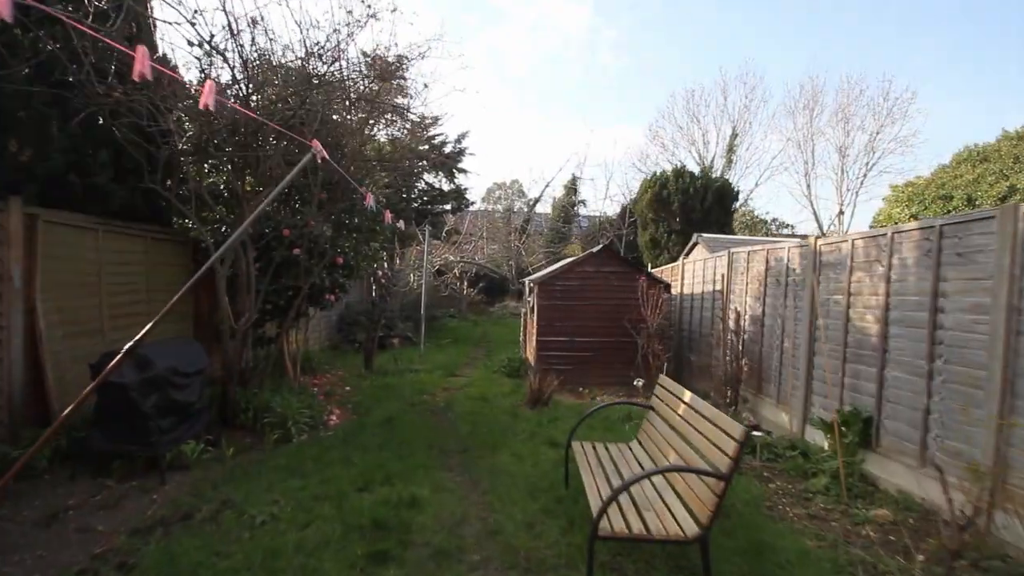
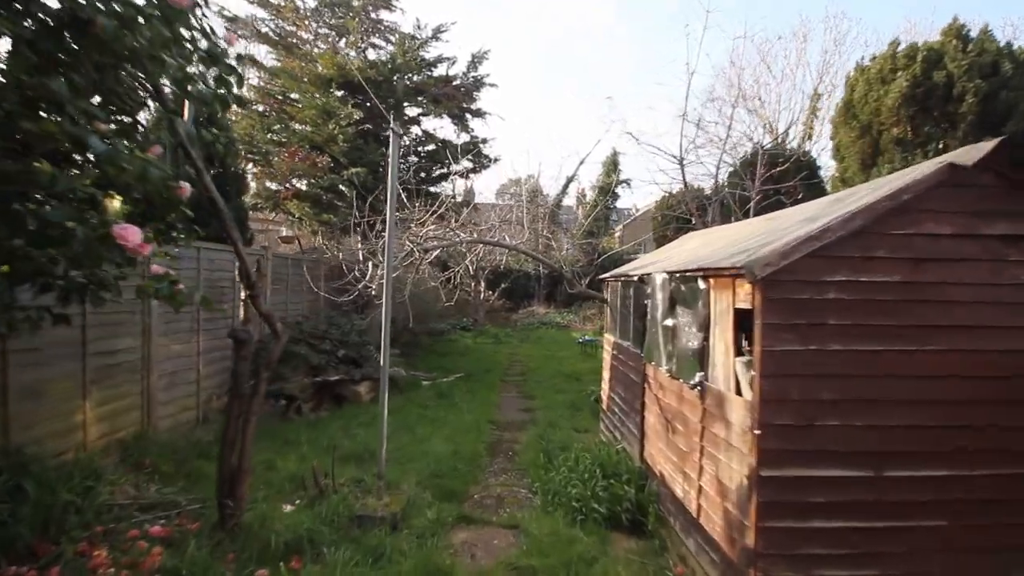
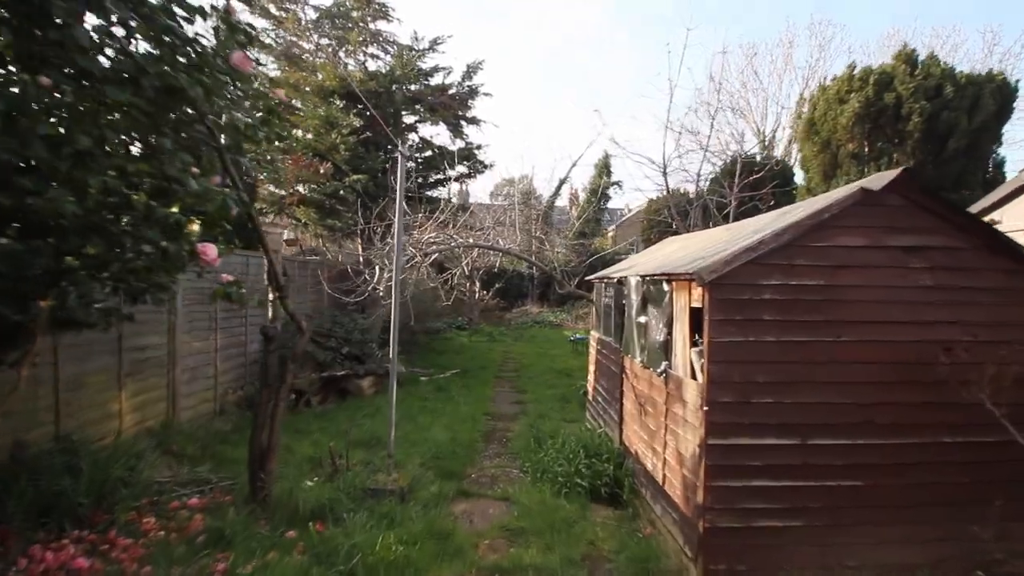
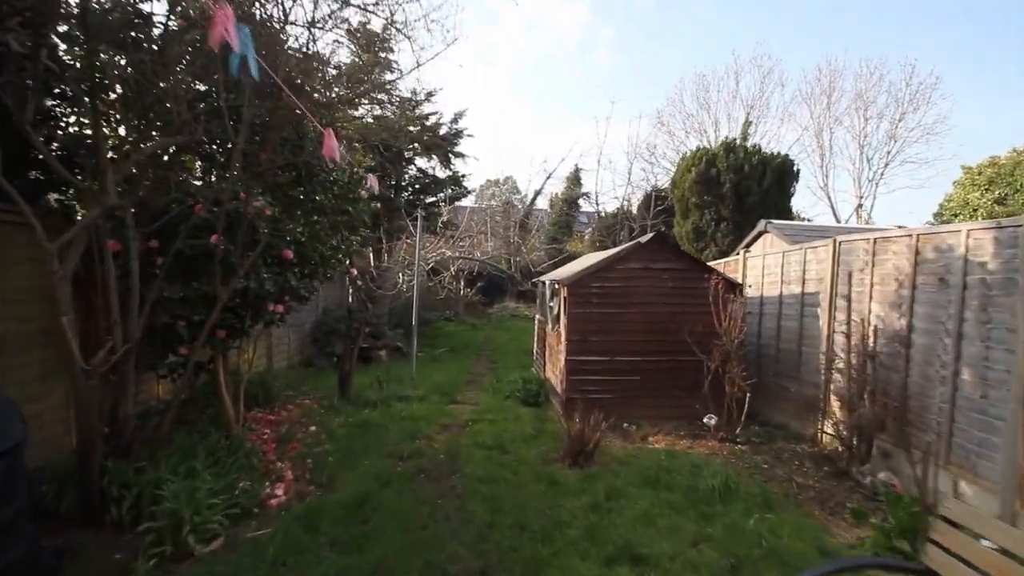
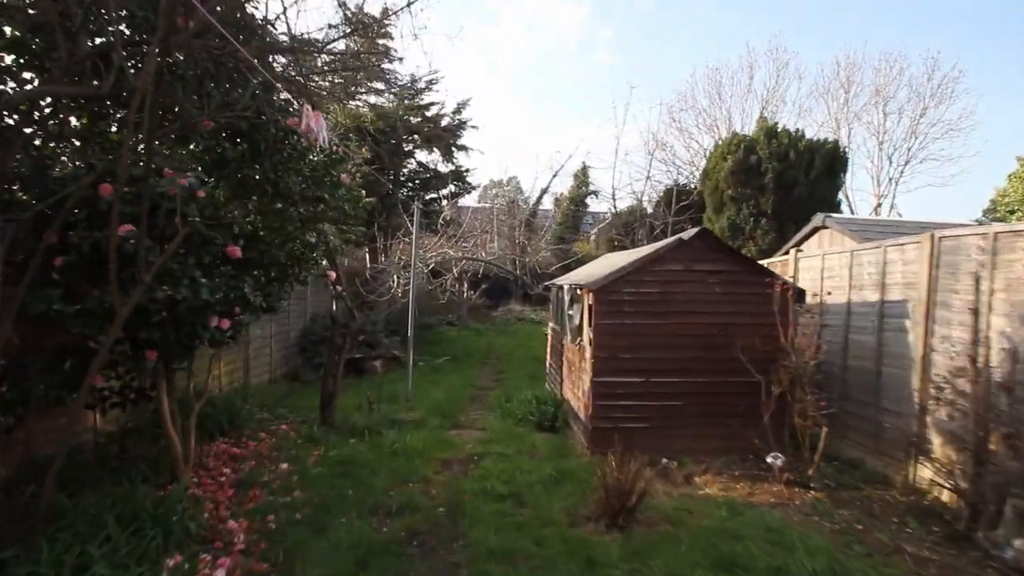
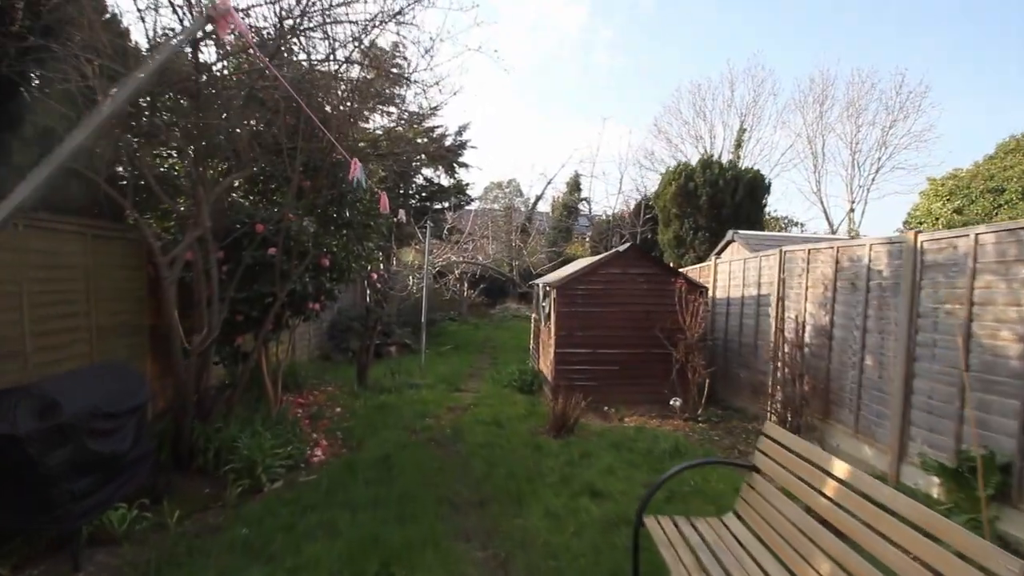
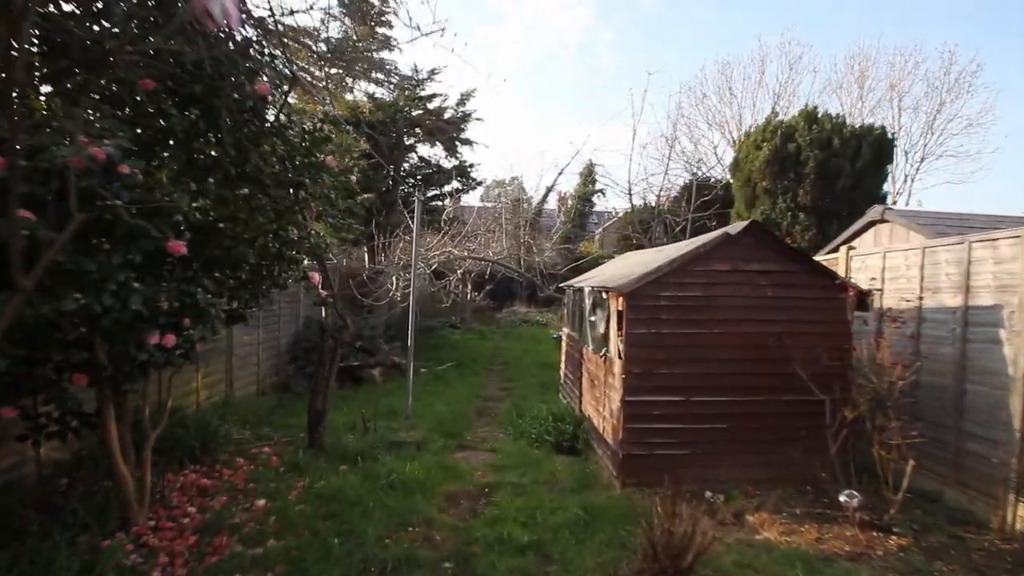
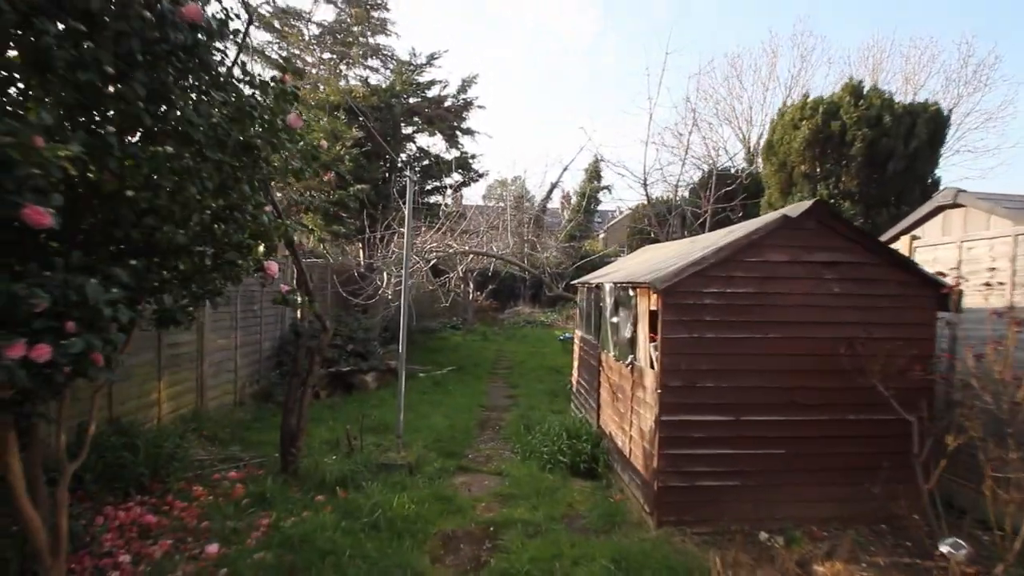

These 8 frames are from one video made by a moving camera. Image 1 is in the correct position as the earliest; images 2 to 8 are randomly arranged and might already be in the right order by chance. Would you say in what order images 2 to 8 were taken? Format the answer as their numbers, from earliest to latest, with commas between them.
6, 4, 5, 7, 8, 3, 2
